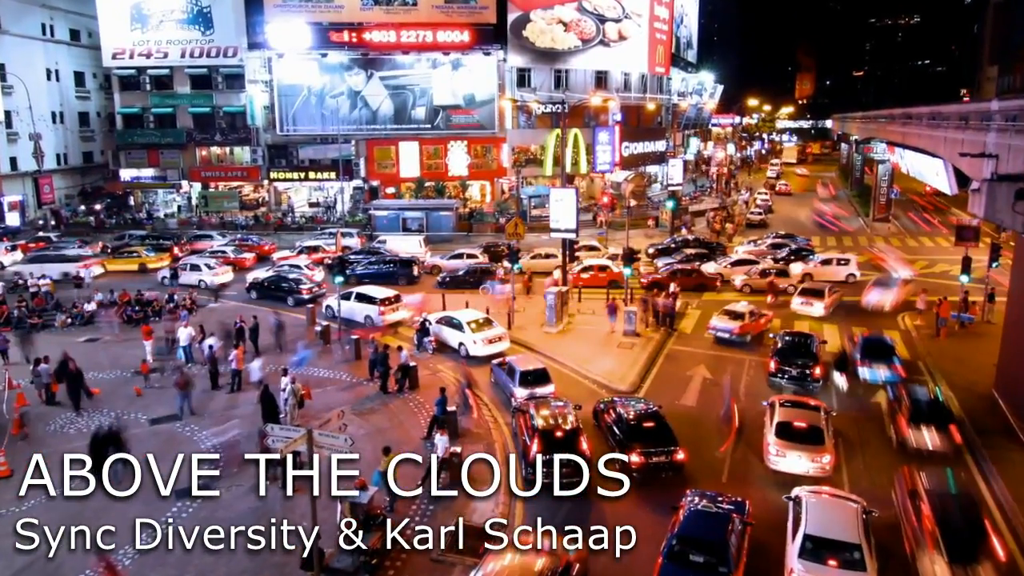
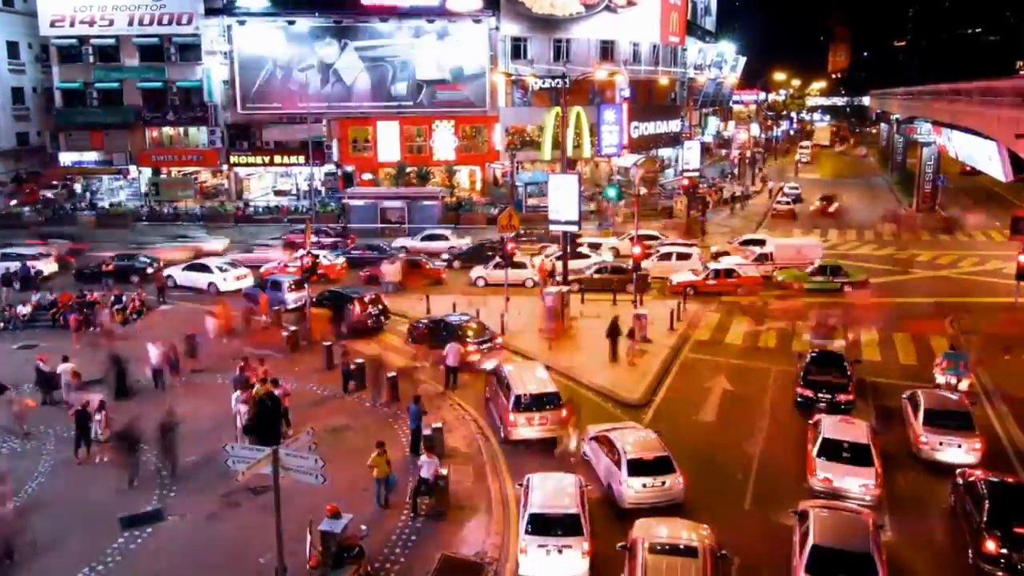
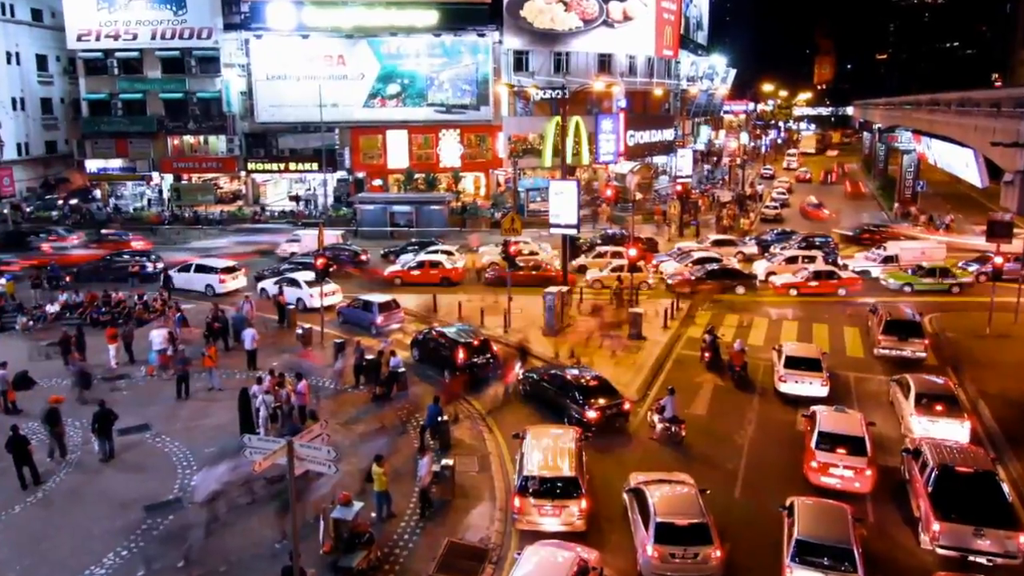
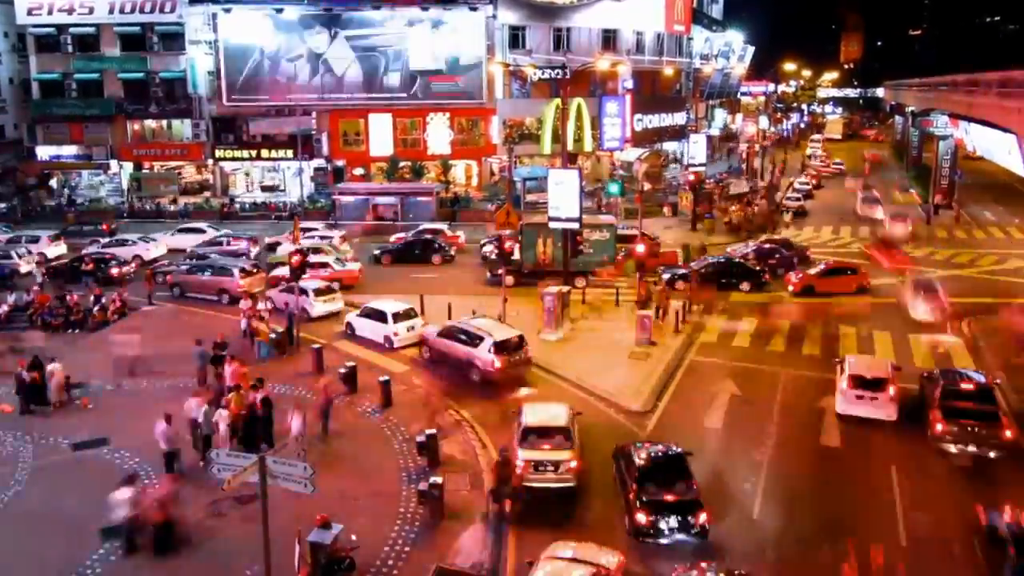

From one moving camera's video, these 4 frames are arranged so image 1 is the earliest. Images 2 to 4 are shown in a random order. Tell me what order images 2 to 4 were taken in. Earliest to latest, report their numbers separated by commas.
3, 2, 4
